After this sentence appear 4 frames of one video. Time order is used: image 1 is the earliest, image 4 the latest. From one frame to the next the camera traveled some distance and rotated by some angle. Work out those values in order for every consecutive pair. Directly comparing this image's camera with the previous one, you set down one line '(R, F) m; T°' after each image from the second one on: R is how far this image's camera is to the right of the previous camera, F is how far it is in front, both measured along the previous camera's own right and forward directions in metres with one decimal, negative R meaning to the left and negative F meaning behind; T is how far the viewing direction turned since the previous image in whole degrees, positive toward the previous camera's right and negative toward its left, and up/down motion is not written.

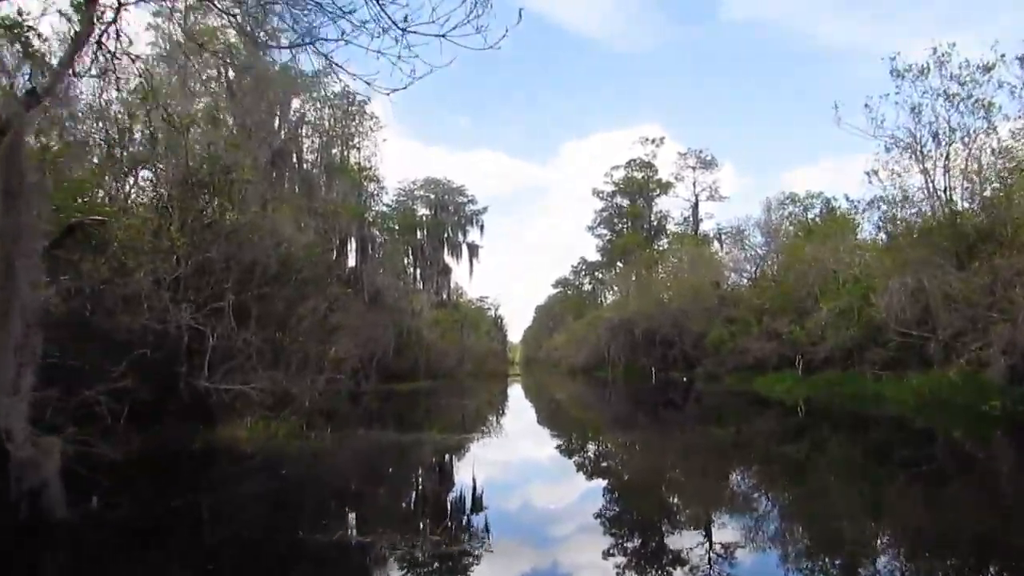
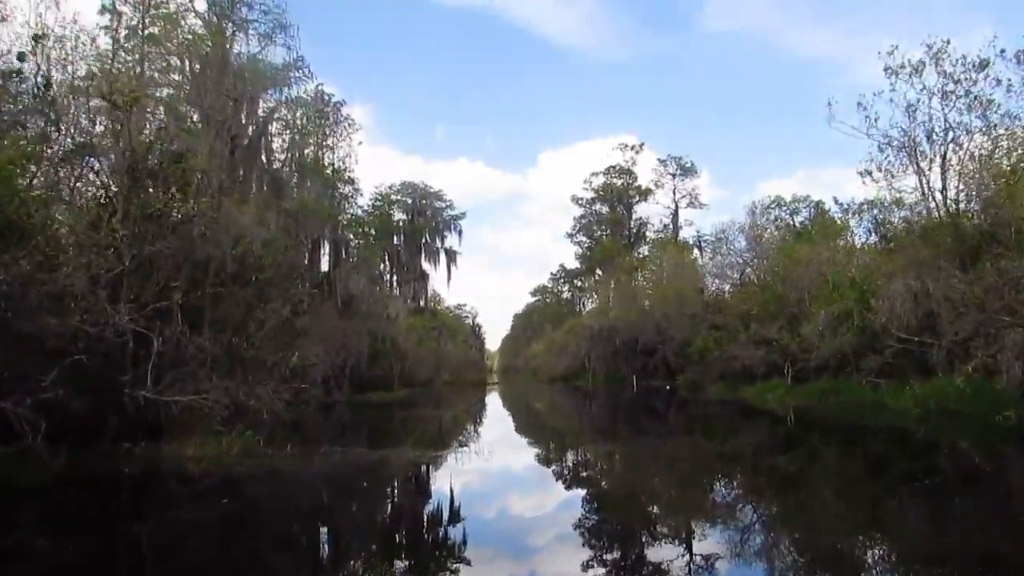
(0.0, +0.7) m; +2°
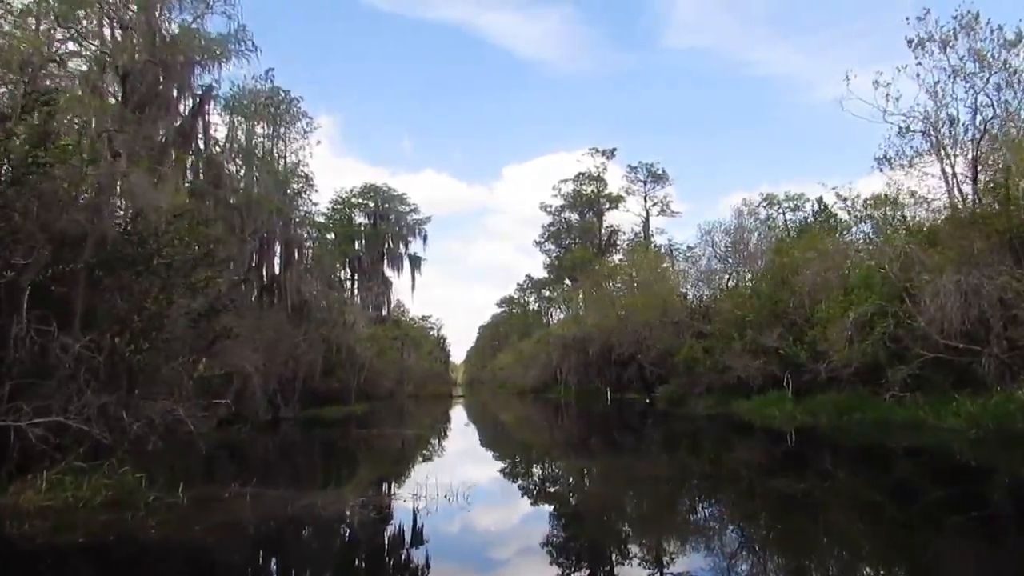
(-0.1, +1.7) m; +3°
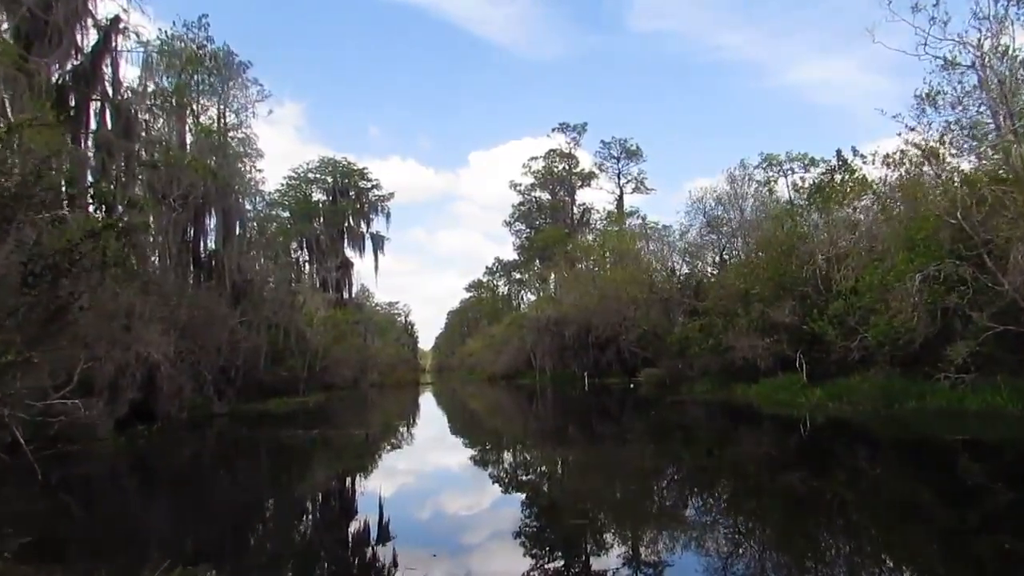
(-0.1, +2.0) m; +2°
